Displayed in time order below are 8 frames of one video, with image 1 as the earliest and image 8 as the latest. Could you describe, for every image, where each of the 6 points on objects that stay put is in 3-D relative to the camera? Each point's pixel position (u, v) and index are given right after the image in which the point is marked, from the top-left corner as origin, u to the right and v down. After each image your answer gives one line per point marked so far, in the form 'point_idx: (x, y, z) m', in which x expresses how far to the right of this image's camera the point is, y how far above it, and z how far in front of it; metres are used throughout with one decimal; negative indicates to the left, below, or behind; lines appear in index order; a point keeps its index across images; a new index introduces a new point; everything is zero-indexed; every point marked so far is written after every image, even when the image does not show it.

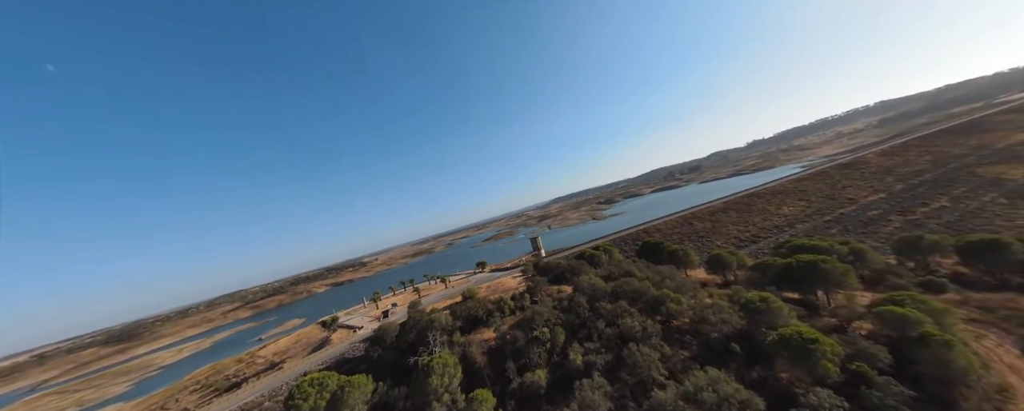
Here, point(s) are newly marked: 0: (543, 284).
0: (+2.3, -5.6, +19.4) m
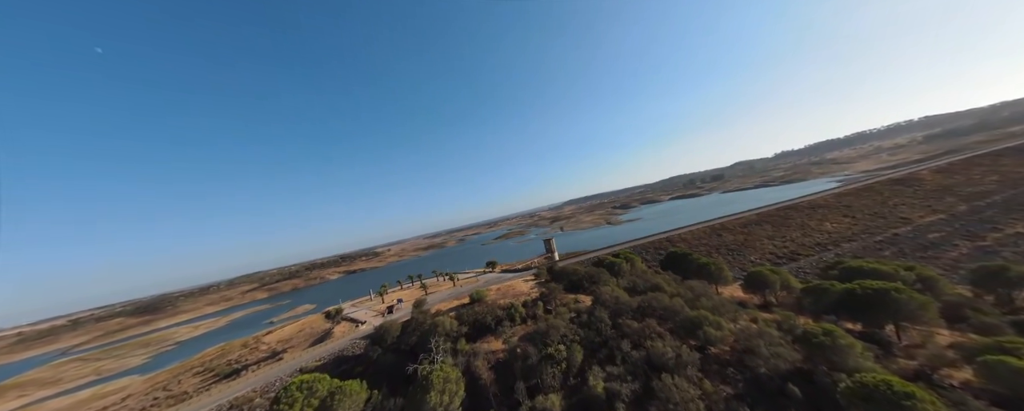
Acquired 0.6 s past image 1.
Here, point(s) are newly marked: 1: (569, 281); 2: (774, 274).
0: (+3.1, -5.6, +17.8) m
1: (+4.1, -5.4, +19.9) m
2: (+16.2, -4.2, +17.2) m
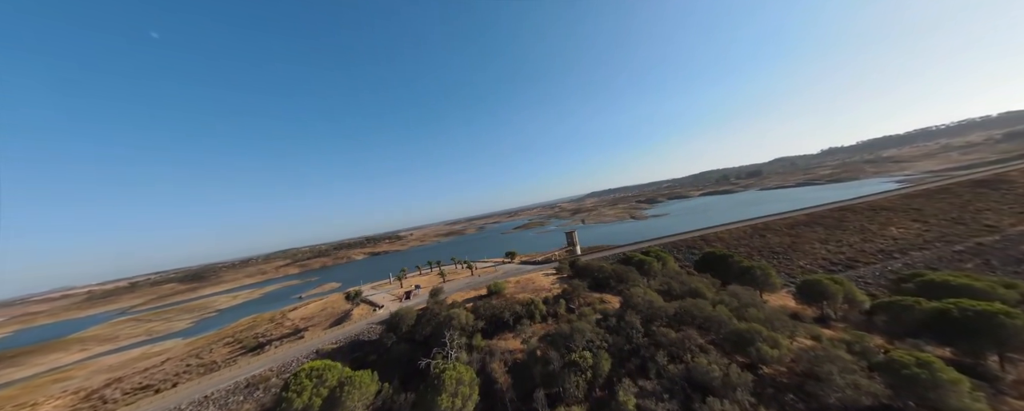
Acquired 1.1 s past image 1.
0: (+4.3, -5.1, +16.6) m
1: (+5.5, -4.9, +18.6) m
2: (+17.4, -4.2, +15.0) m
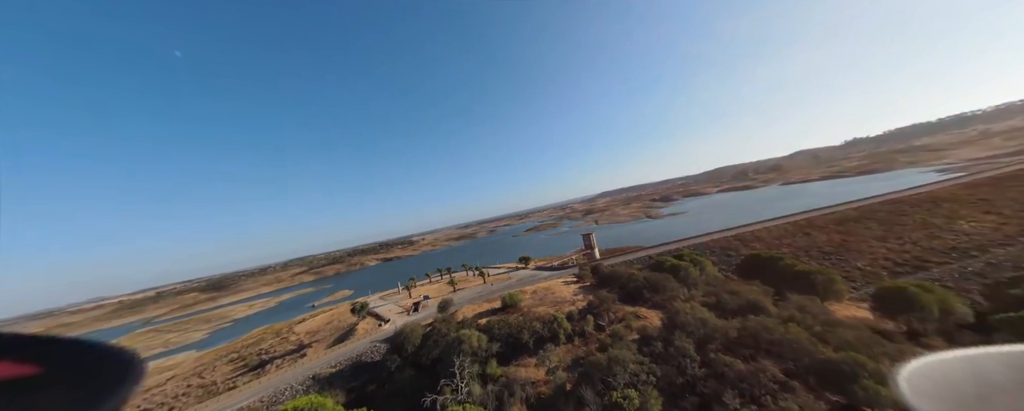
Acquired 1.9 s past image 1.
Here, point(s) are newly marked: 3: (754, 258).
0: (+5.2, -5.0, +14.3) m
1: (+6.5, -4.8, +16.3) m
2: (+18.2, -3.8, +12.3) m
3: (+16.7, -3.7, +19.4) m
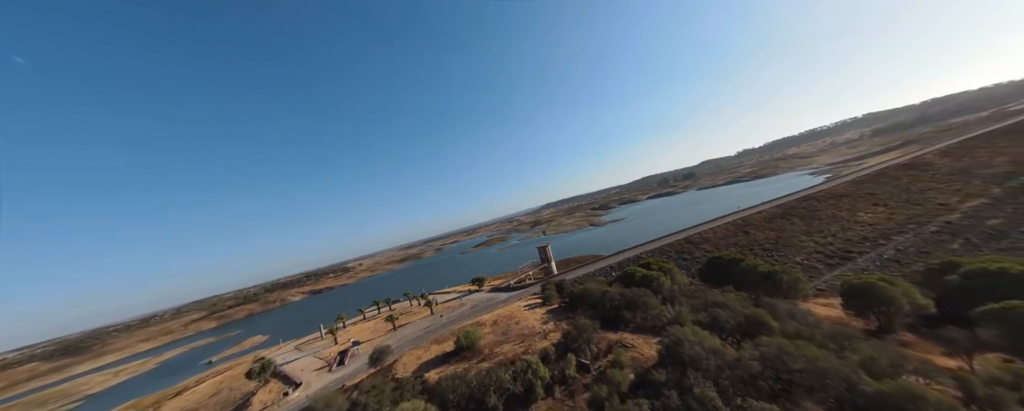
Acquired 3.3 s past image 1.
0: (+3.4, -5.4, +11.8) m
1: (+4.3, -5.2, +14.0) m
2: (+16.5, -3.4, +12.3) m
3: (+13.8, -3.8, +19.0) m
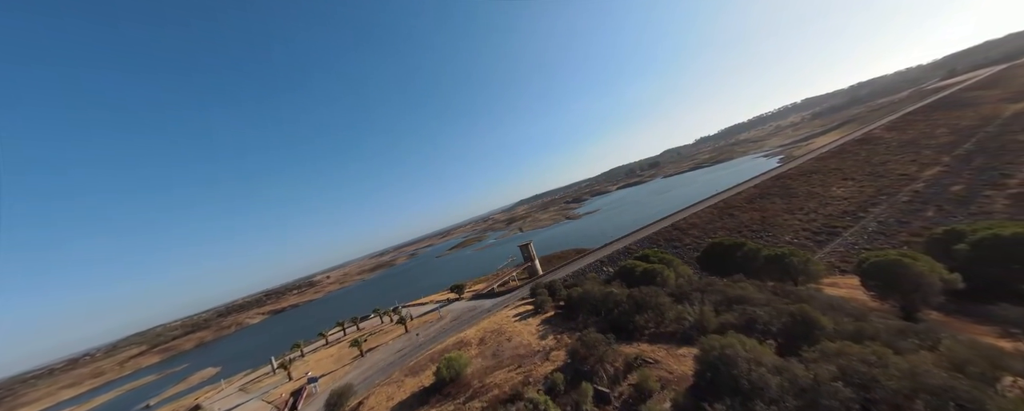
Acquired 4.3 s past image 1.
0: (+3.3, -5.0, +9.7) m
1: (+3.9, -4.7, +11.9) m
2: (+16.1, -2.2, +11.4) m
3: (+12.7, -2.7, +17.8) m
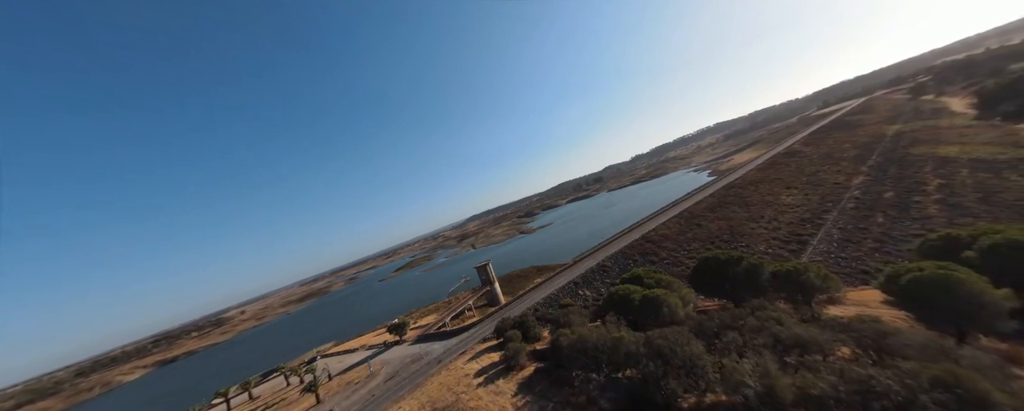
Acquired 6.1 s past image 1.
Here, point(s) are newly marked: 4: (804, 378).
0: (+2.7, -5.1, +5.7) m
1: (+2.9, -5.0, +8.1) m
2: (+15.0, -2.3, +9.8) m
3: (+10.6, -3.2, +15.4) m
4: (+6.5, -3.8, +6.2) m
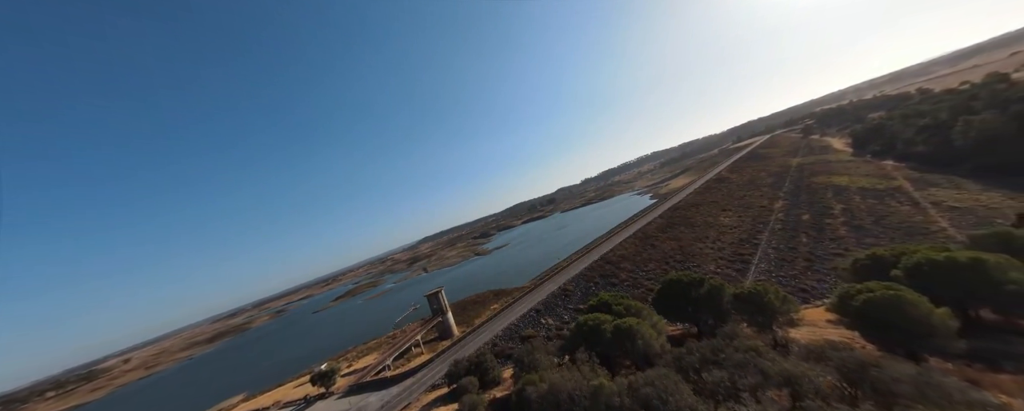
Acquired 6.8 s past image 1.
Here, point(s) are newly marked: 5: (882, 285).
0: (+2.1, -5.5, +4.1) m
1: (+1.9, -5.6, +6.5) m
2: (+13.6, -3.0, +10.3) m
3: (+8.3, -4.3, +15.1) m
4: (+5.8, -4.2, +5.3) m
5: (+13.6, -2.8, +10.4) m
